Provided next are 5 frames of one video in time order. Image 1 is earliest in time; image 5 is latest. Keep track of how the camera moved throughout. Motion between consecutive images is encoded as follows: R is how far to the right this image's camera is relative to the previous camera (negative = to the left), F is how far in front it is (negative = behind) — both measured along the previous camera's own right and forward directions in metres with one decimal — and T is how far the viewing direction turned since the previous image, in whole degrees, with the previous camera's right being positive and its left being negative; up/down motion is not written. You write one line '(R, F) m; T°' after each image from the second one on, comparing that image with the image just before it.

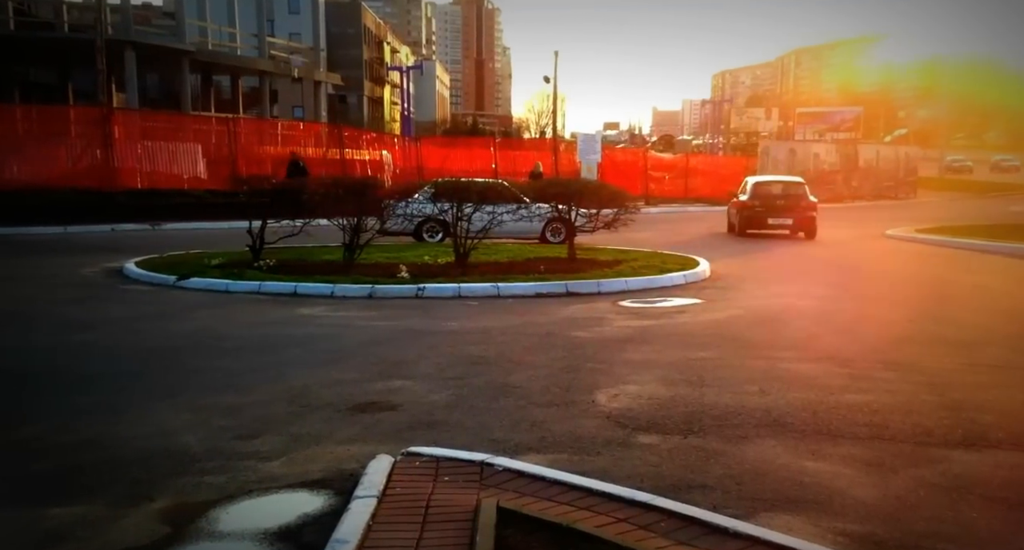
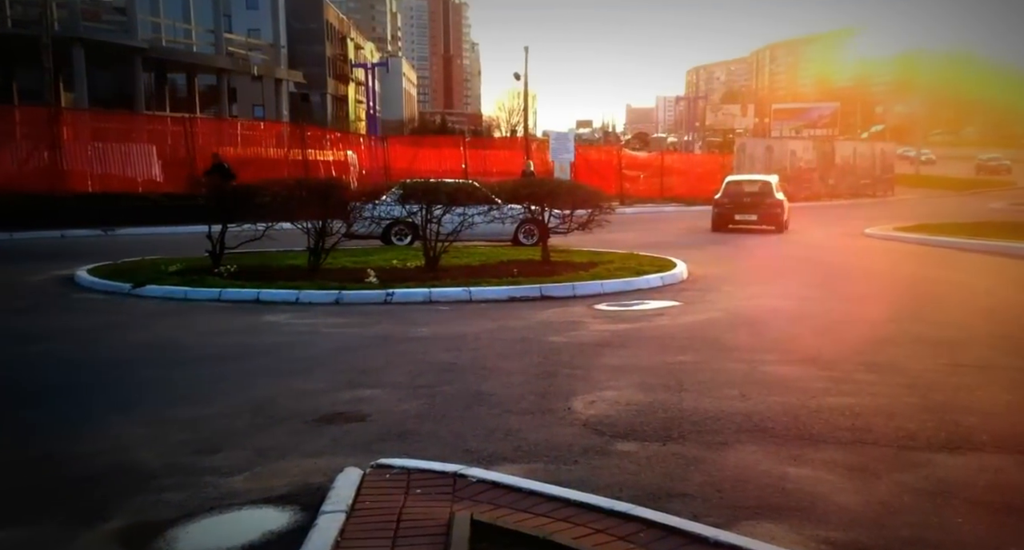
(0.0, +0.2) m; +2°
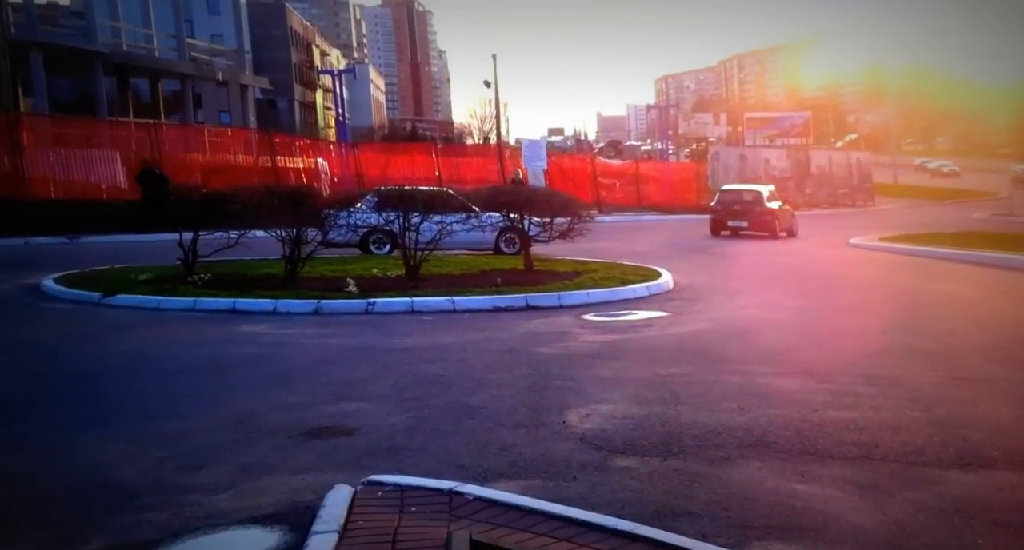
(-0.2, +0.2) m; +2°
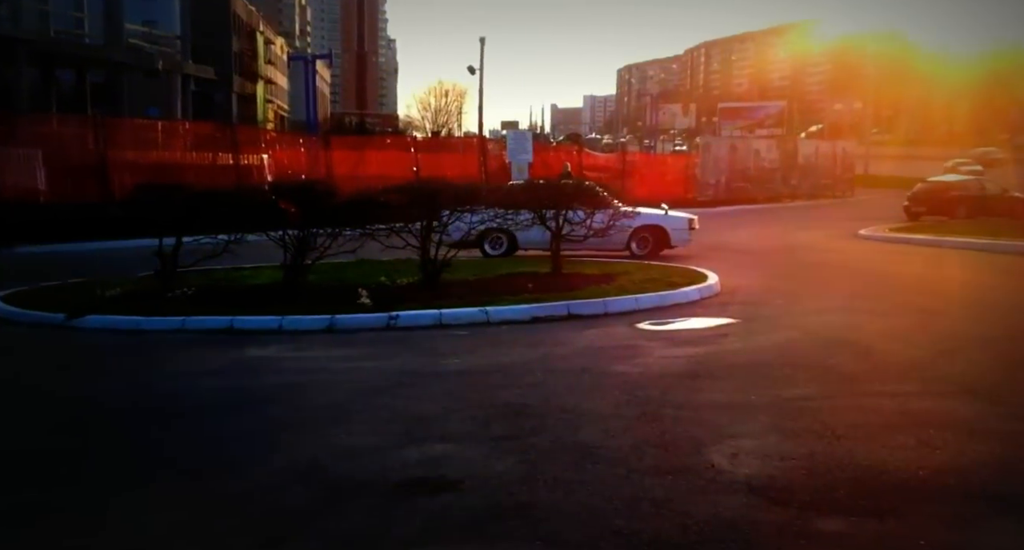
(-1.4, +1.3) m; +5°
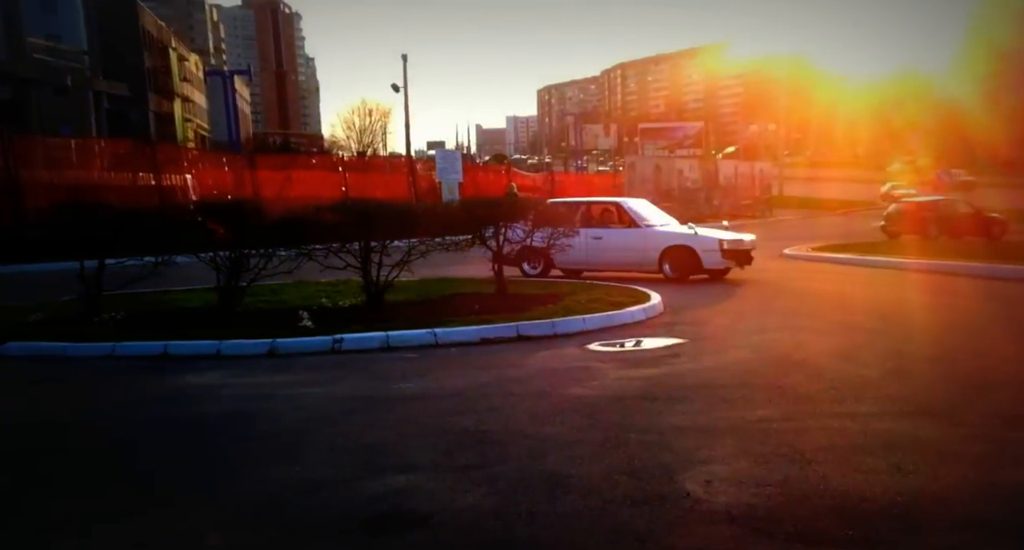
(-0.3, +0.1) m; +5°
